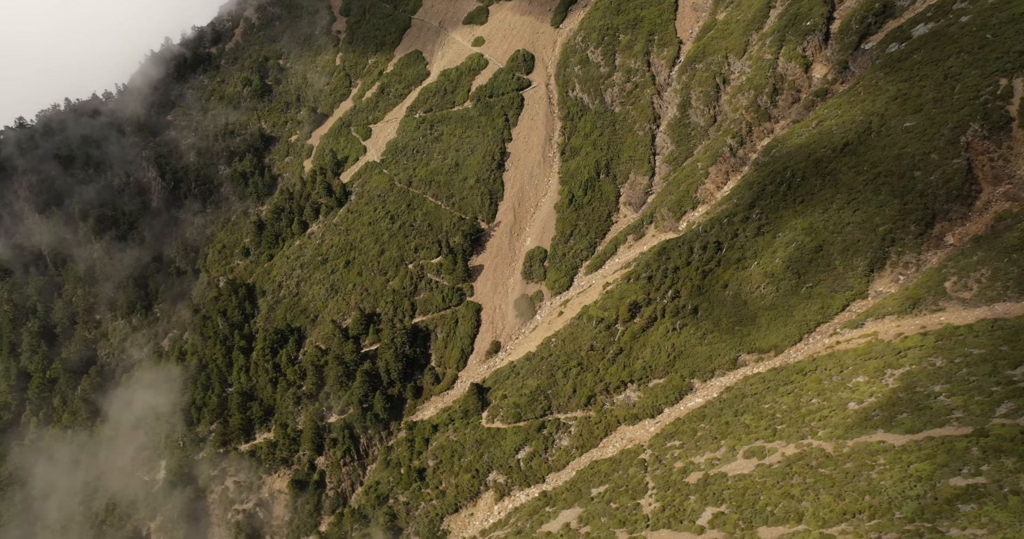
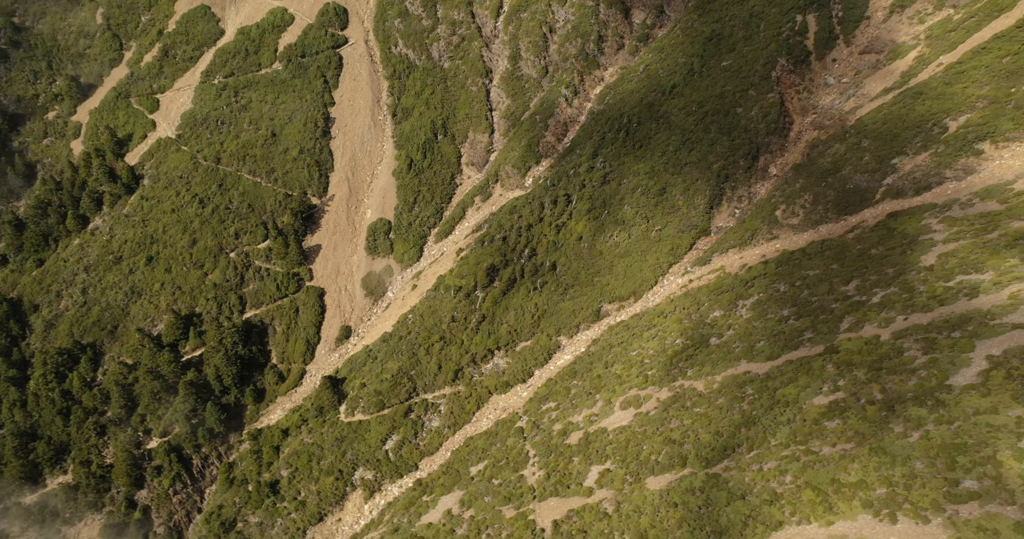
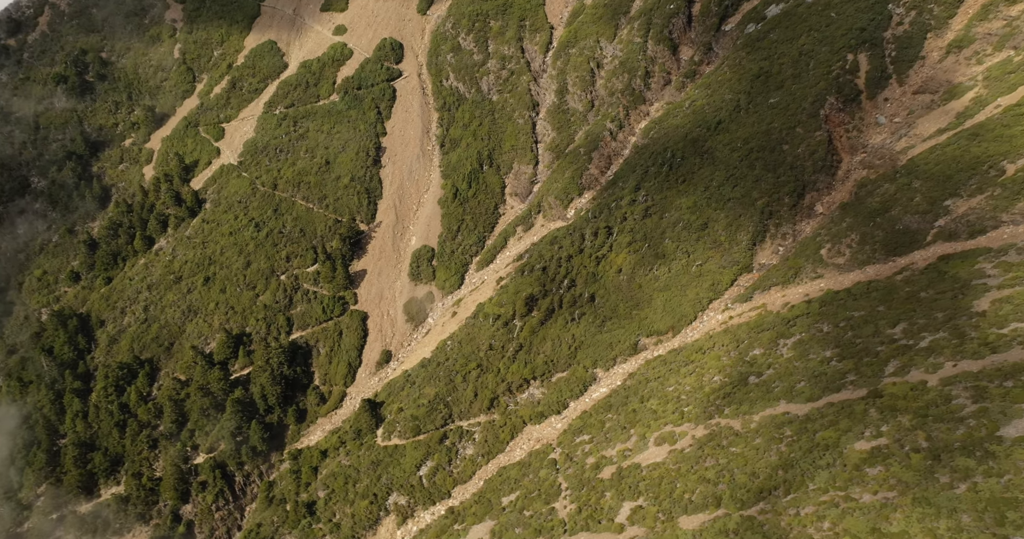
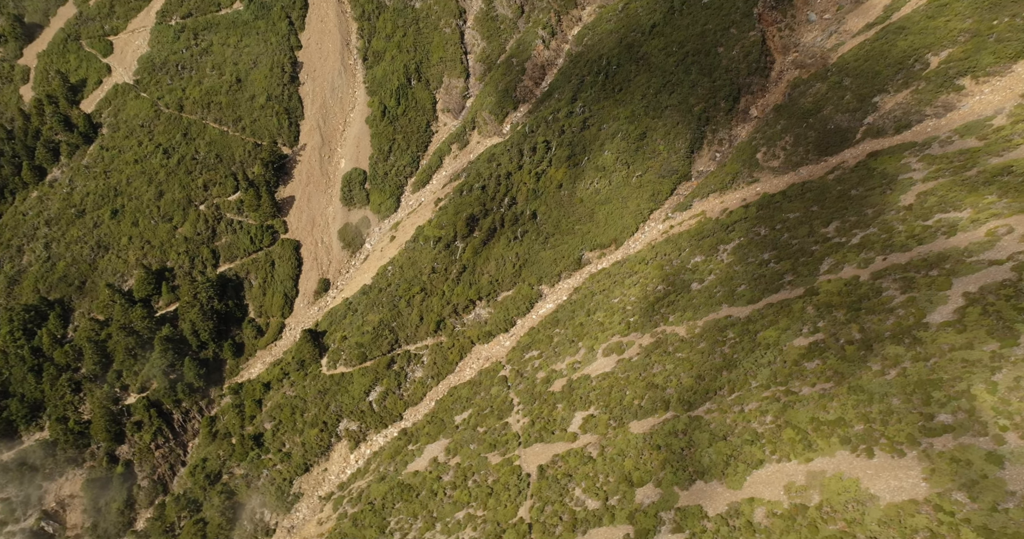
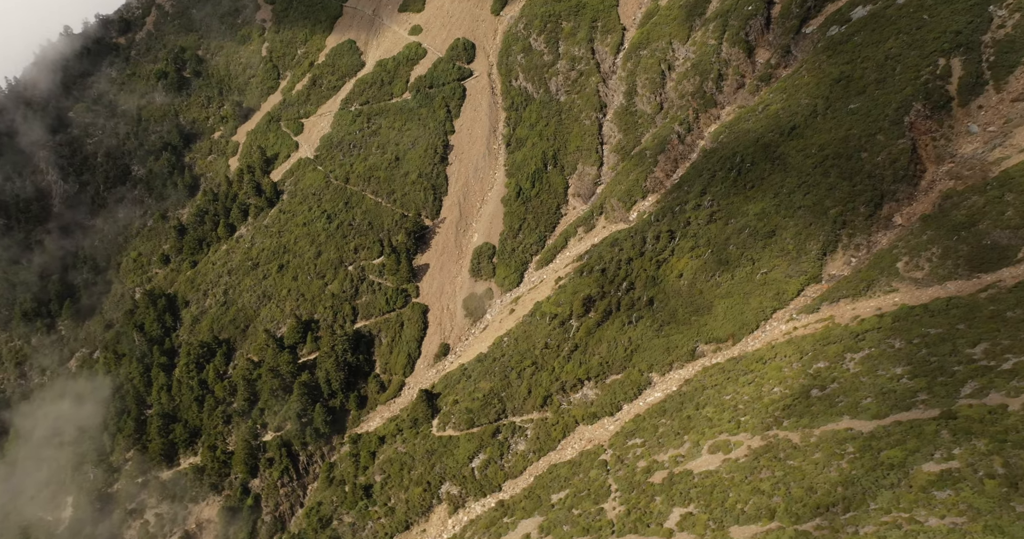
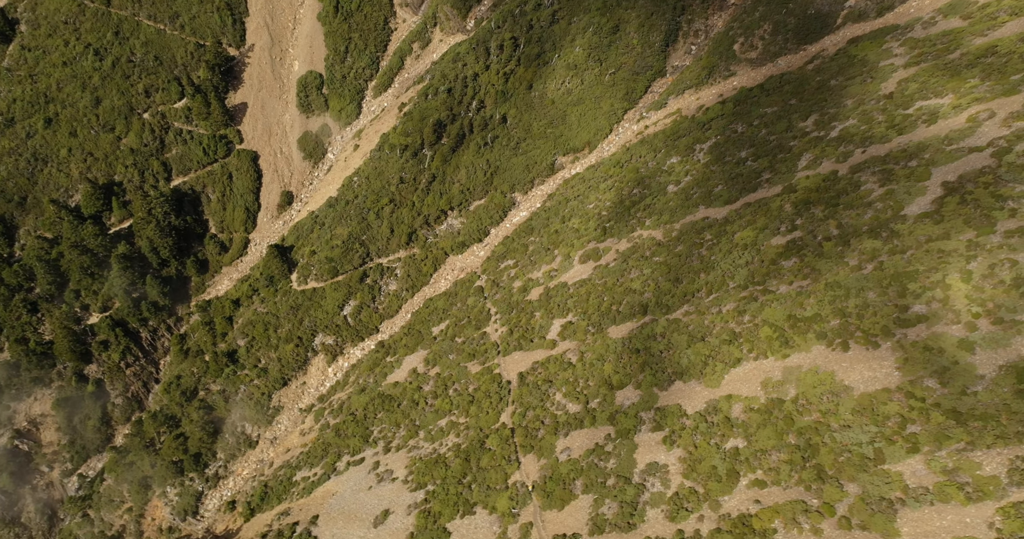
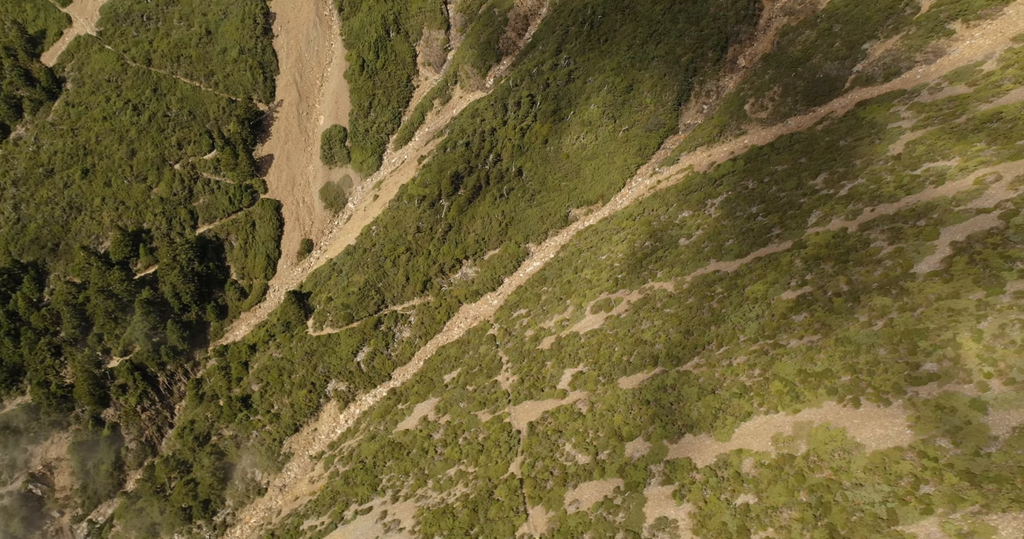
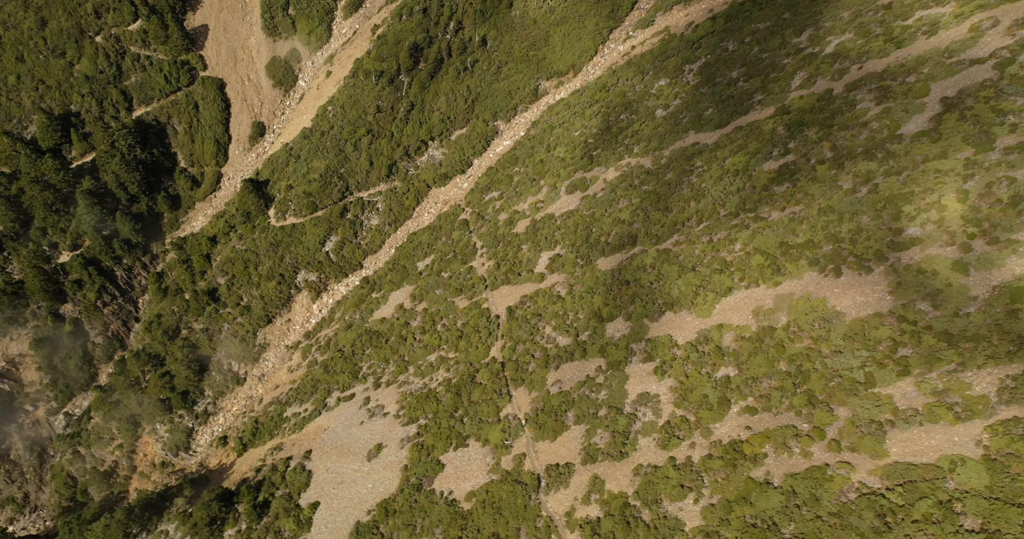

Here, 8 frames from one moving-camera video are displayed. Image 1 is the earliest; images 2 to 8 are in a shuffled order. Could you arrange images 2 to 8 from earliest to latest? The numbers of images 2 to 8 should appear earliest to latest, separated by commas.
5, 3, 2, 4, 7, 6, 8
